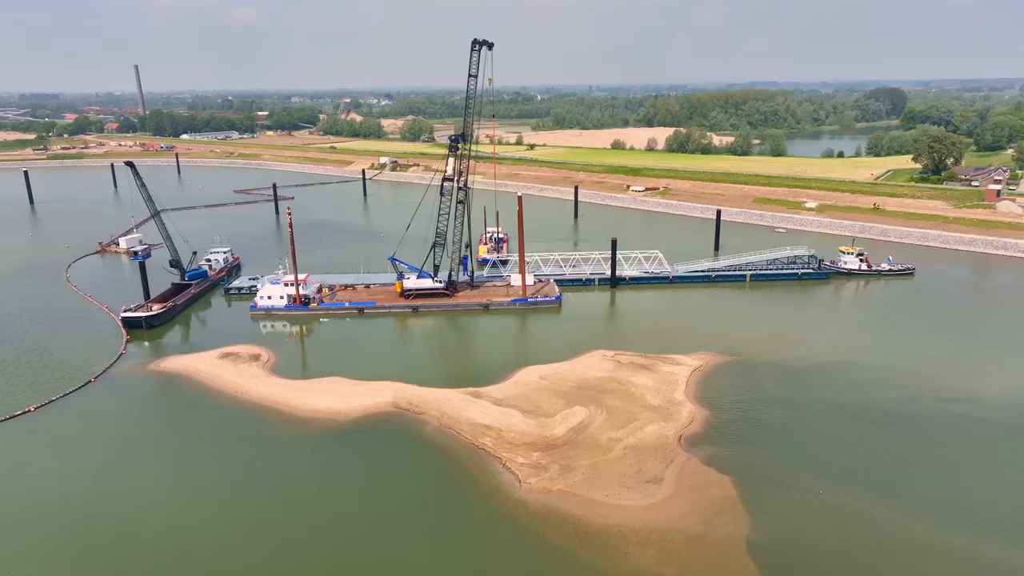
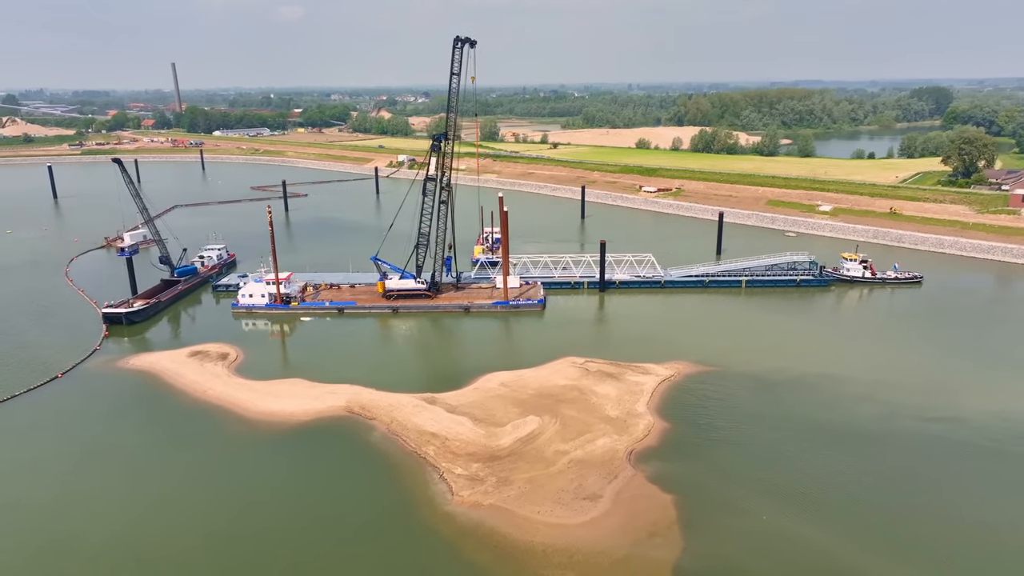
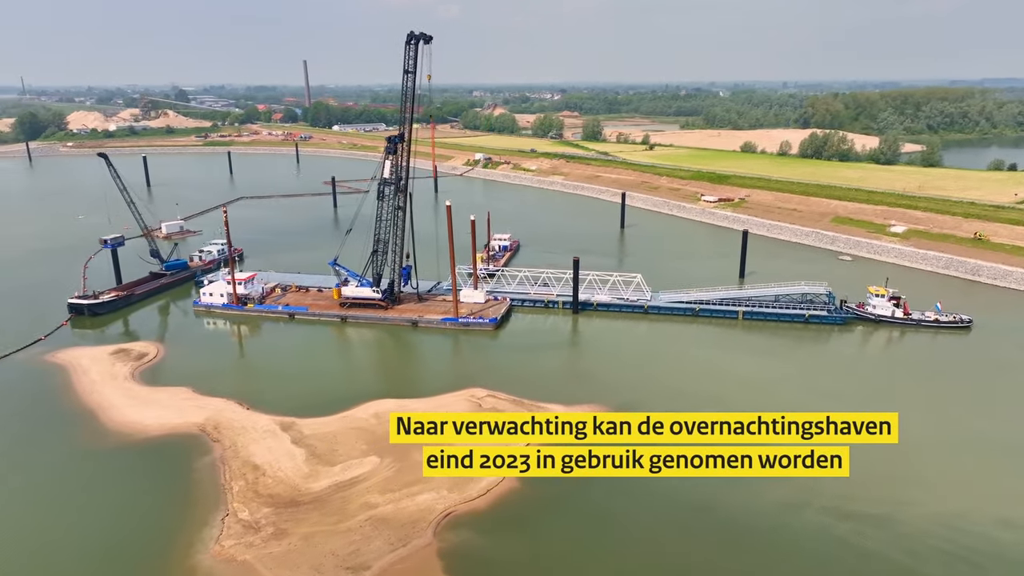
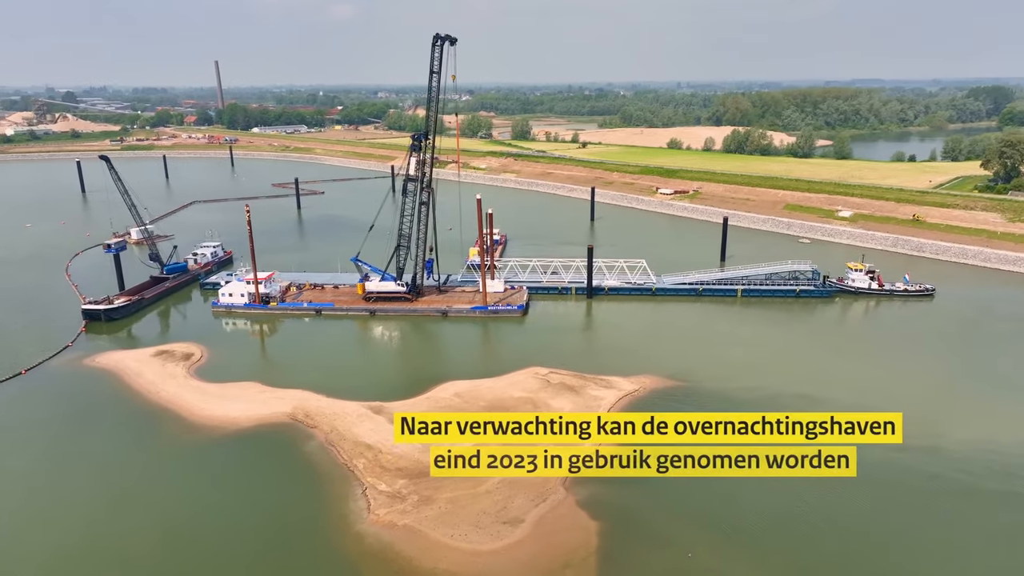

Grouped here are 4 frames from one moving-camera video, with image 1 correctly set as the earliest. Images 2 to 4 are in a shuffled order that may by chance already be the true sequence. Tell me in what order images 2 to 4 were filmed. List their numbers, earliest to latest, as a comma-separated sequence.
2, 4, 3
